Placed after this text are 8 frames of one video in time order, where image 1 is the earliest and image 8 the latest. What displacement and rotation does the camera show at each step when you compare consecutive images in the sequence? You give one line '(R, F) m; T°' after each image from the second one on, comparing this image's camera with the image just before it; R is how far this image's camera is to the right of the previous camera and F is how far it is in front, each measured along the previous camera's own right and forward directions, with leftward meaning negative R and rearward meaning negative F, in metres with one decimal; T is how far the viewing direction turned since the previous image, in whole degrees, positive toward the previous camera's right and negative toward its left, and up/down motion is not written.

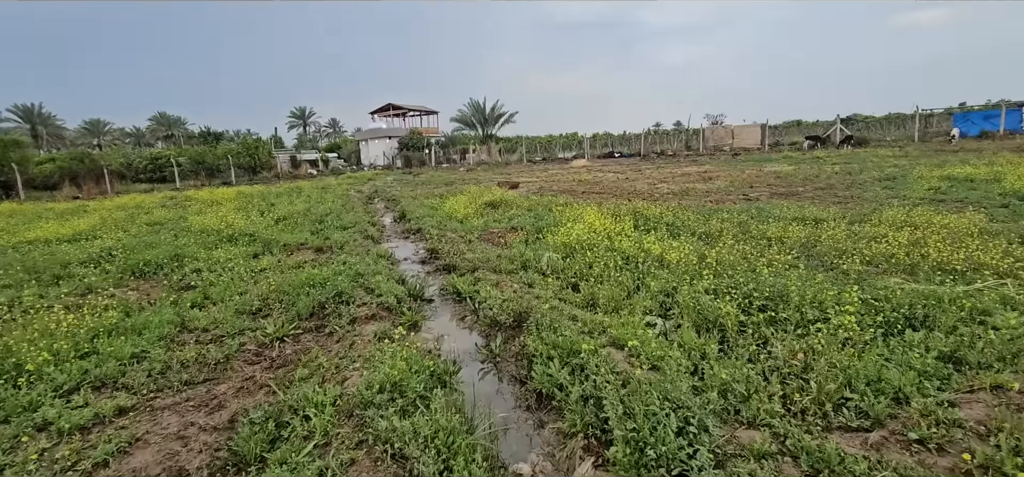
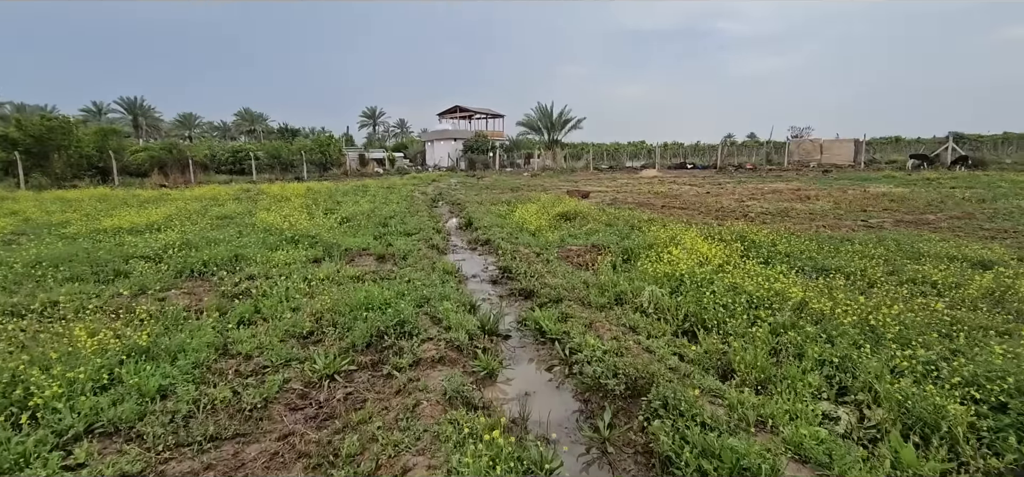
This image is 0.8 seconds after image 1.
(-0.4, +0.9) m; -6°
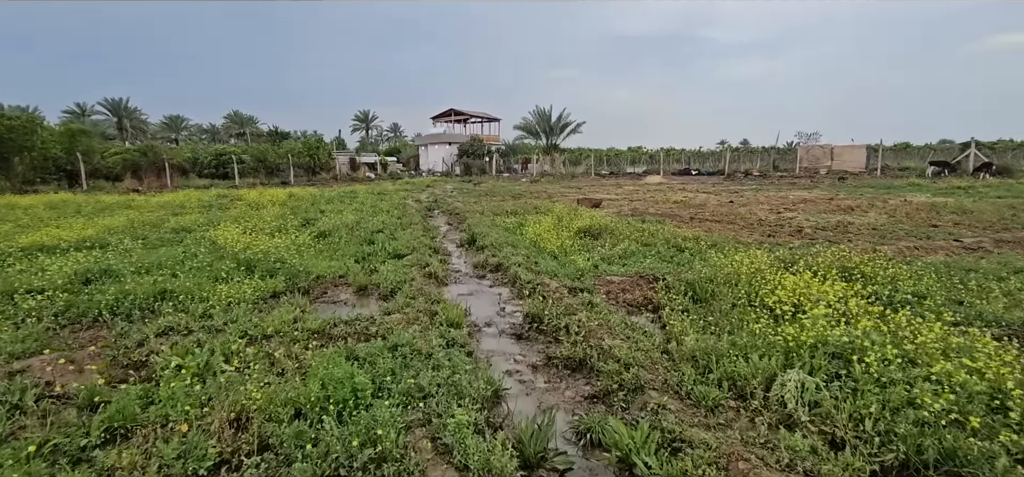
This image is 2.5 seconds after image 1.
(-0.3, +1.8) m; +1°
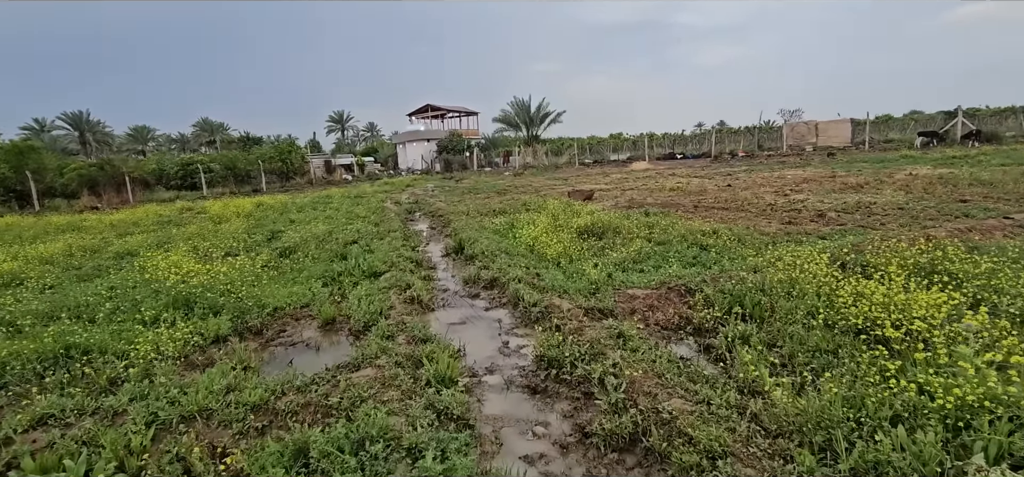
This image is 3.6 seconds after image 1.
(-0.1, +1.1) m; +2°
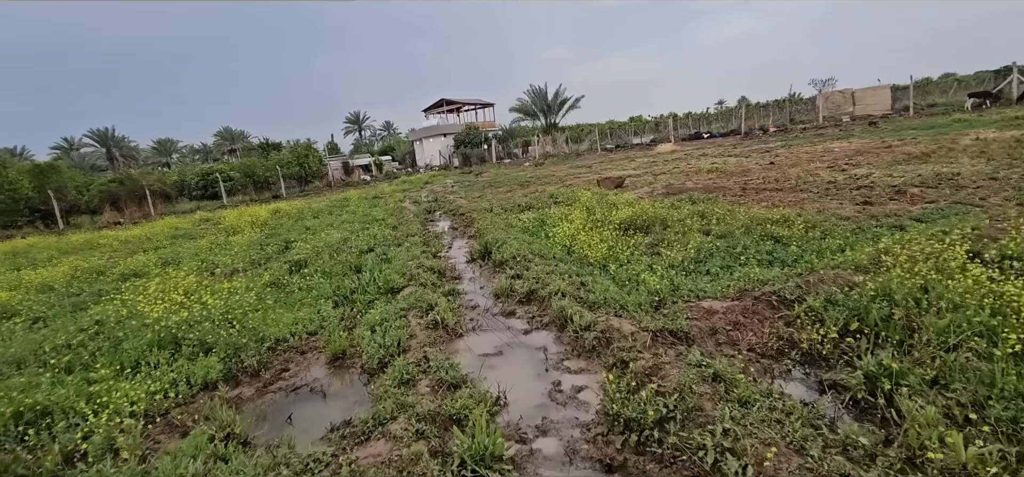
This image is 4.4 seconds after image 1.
(-0.1, +0.9) m; -3°
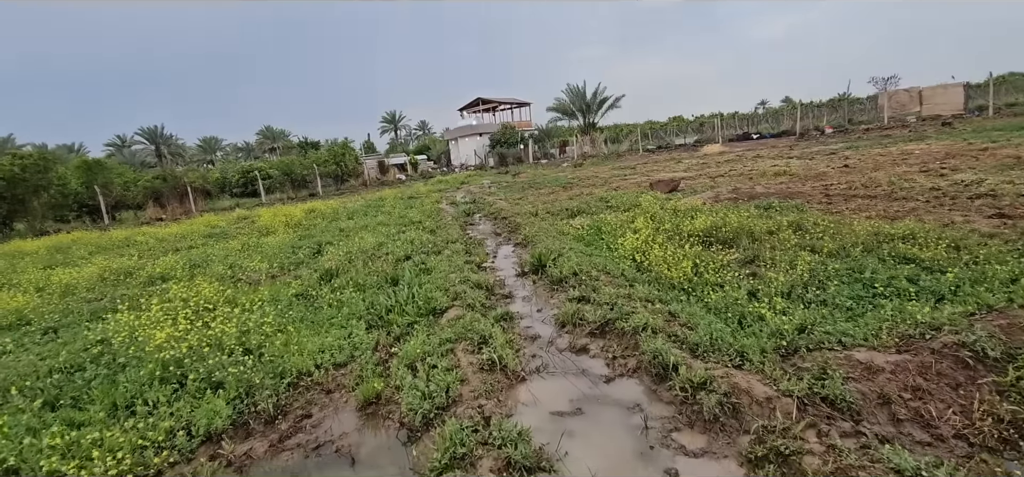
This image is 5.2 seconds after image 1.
(-0.3, +0.9) m; -4°
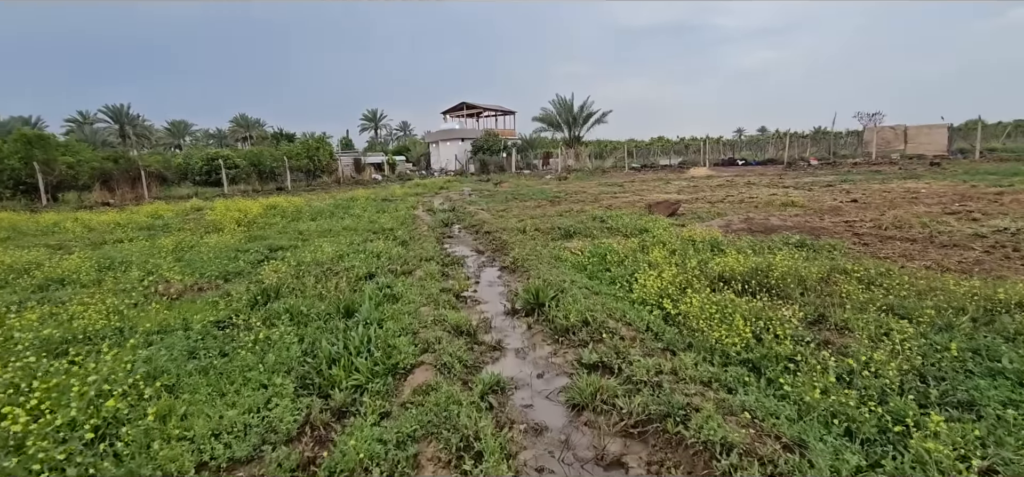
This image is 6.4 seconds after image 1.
(-0.2, +1.3) m; +3°
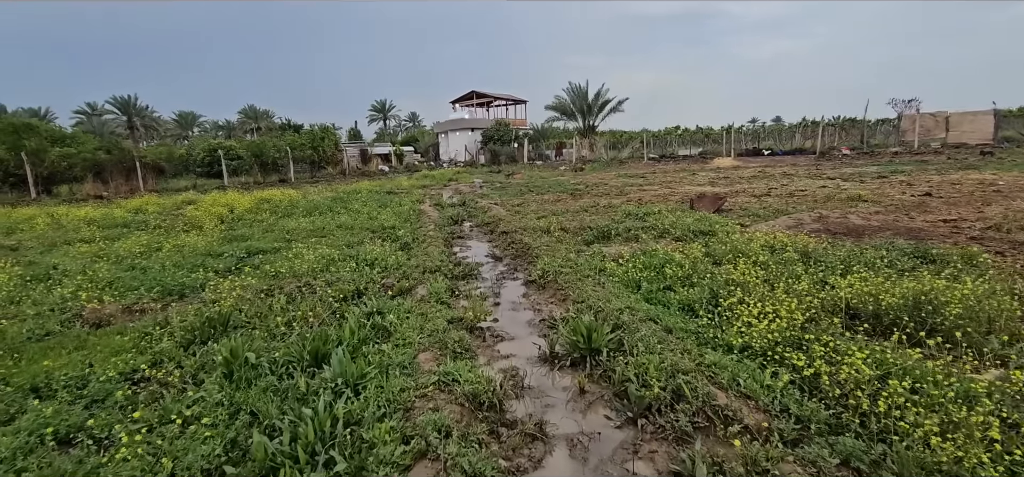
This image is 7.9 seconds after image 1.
(-0.2, +1.5) m; -1°
